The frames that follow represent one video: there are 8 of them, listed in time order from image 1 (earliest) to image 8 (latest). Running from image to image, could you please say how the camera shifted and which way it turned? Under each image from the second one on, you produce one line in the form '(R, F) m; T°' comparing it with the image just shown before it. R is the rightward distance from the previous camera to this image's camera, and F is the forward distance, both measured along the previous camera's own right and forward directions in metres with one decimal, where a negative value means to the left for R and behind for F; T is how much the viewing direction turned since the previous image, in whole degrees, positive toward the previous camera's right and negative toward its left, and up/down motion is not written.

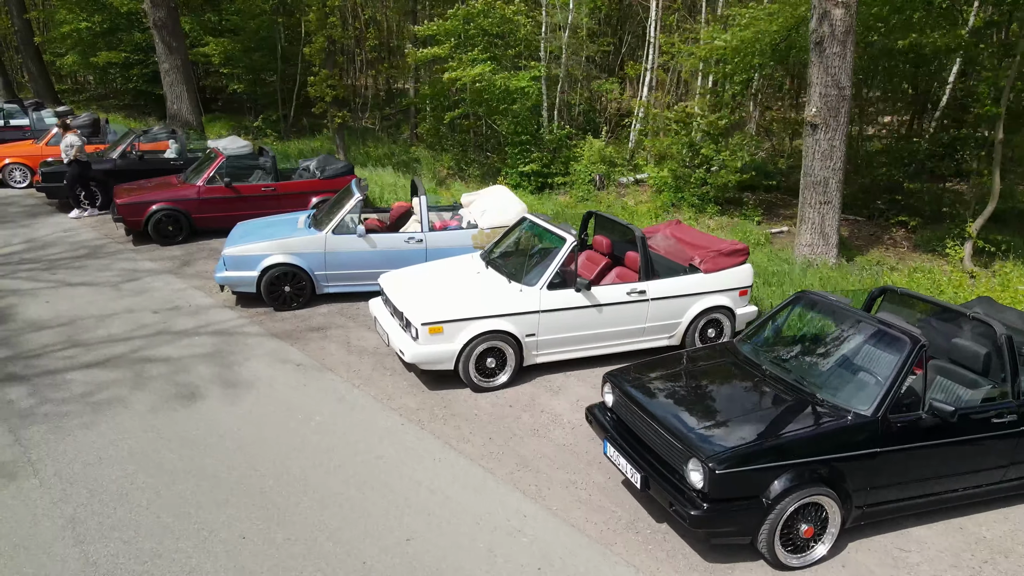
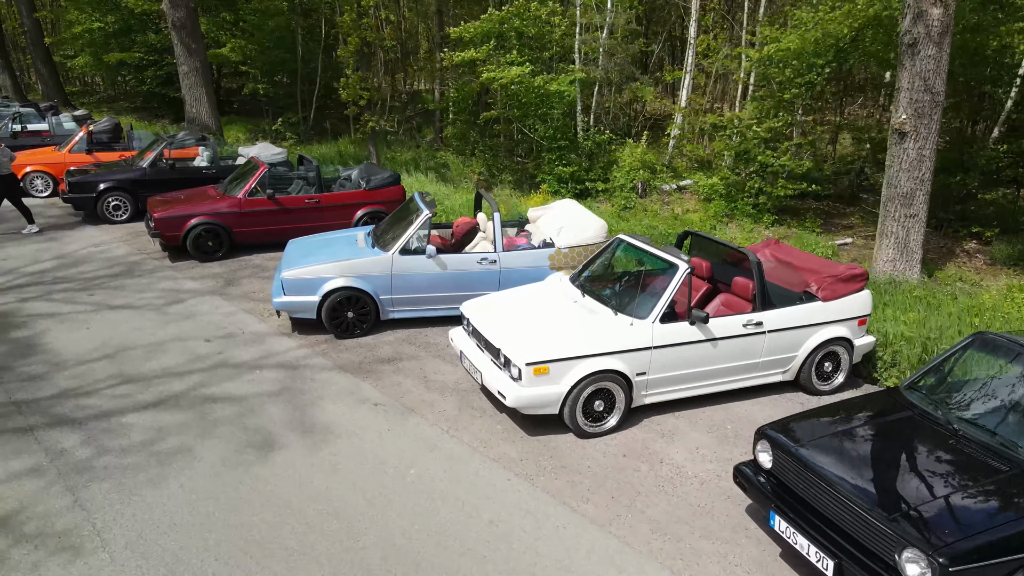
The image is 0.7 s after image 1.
(-1.0, +0.6) m; 0°
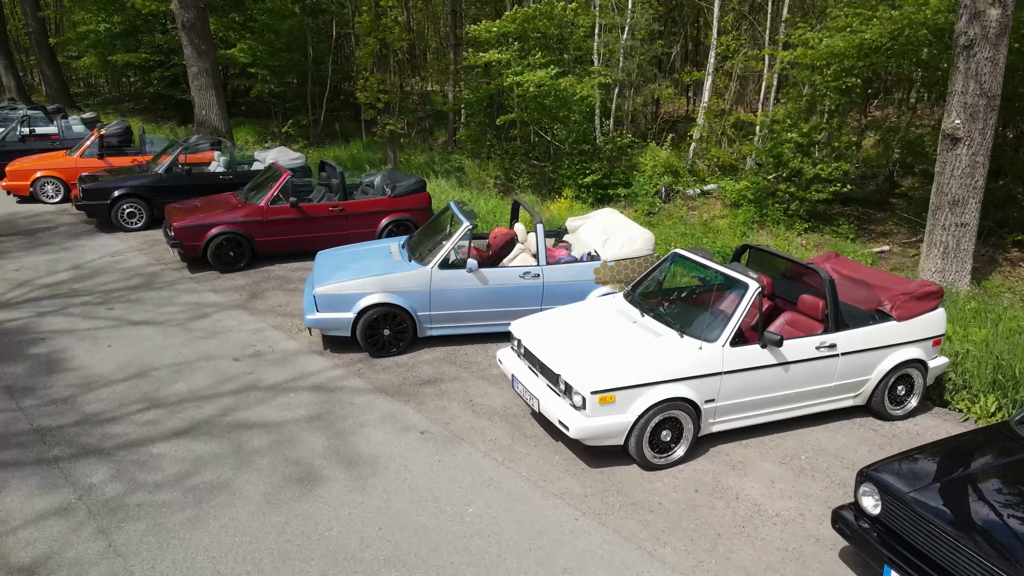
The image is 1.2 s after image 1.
(-0.5, +0.4) m; 0°
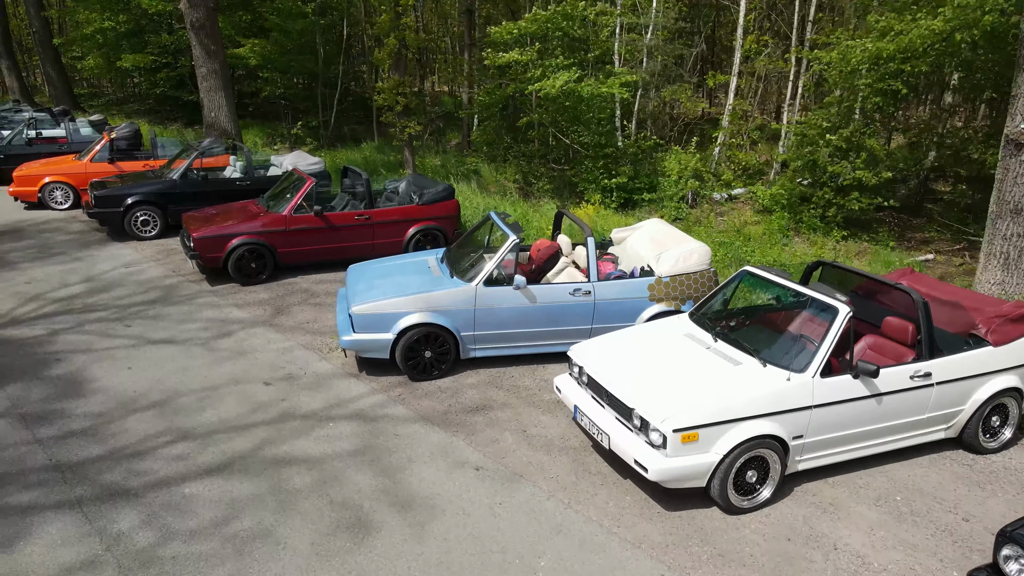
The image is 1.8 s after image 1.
(-0.6, +0.5) m; 0°
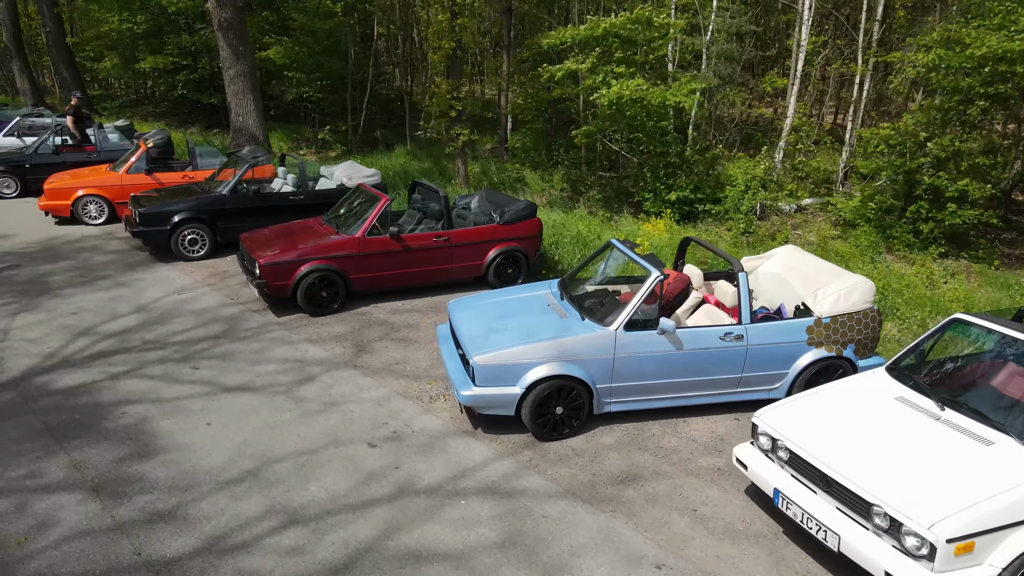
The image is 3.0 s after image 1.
(-1.4, +0.9) m; 0°
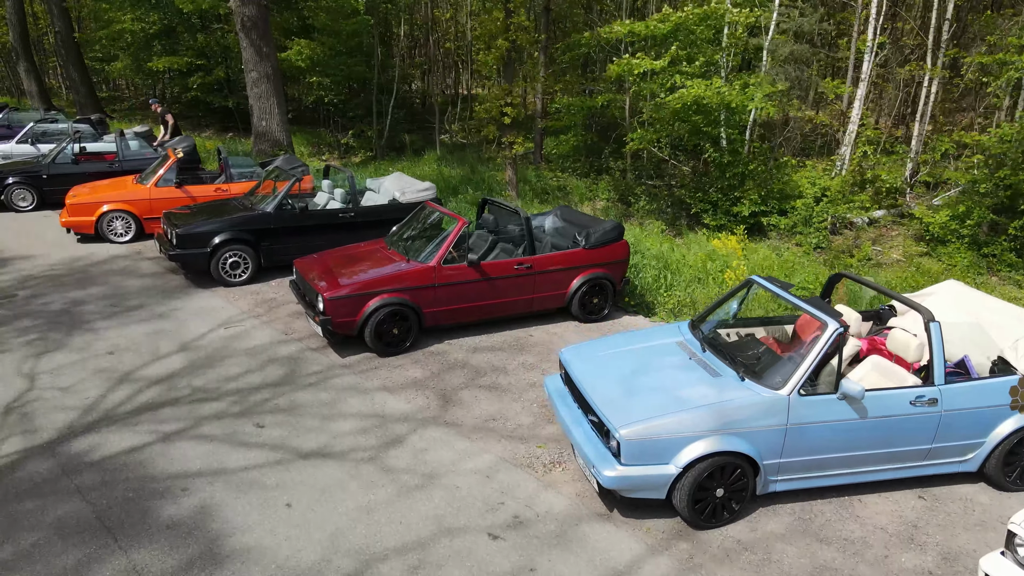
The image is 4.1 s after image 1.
(-1.2, +1.0) m; 0°
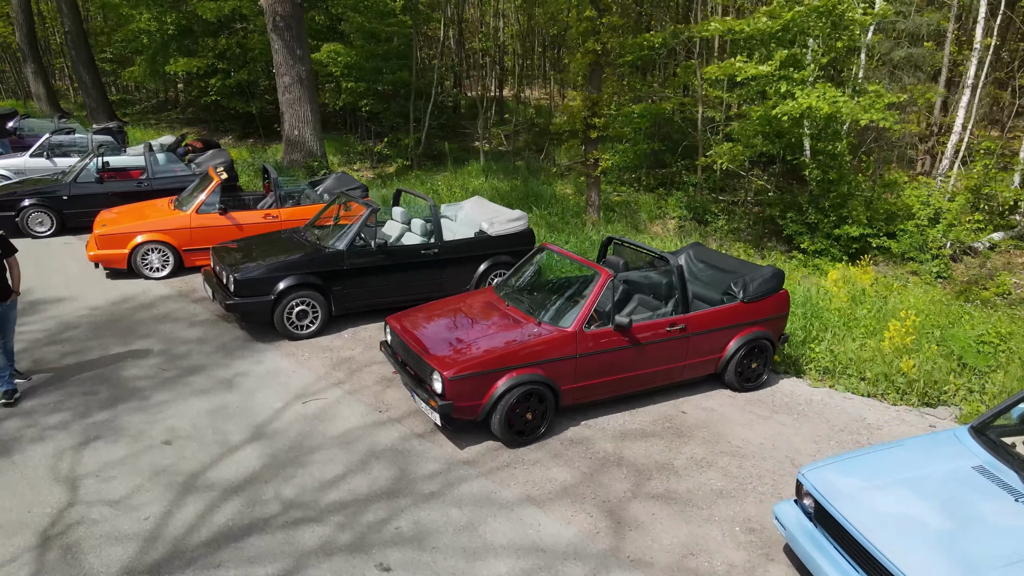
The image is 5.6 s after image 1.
(-1.5, +1.5) m; 0°
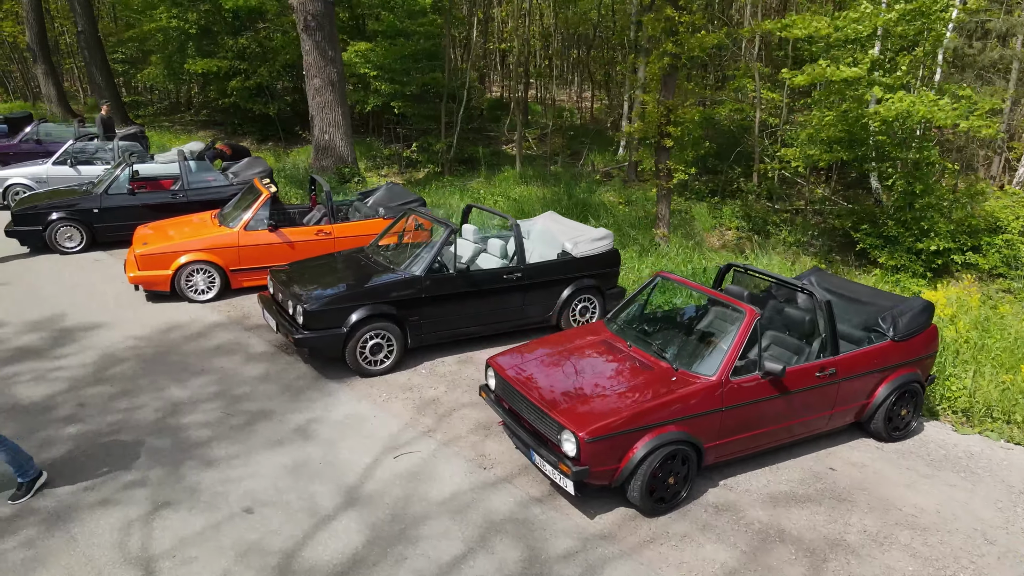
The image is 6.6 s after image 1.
(-1.1, +0.8) m; 0°
